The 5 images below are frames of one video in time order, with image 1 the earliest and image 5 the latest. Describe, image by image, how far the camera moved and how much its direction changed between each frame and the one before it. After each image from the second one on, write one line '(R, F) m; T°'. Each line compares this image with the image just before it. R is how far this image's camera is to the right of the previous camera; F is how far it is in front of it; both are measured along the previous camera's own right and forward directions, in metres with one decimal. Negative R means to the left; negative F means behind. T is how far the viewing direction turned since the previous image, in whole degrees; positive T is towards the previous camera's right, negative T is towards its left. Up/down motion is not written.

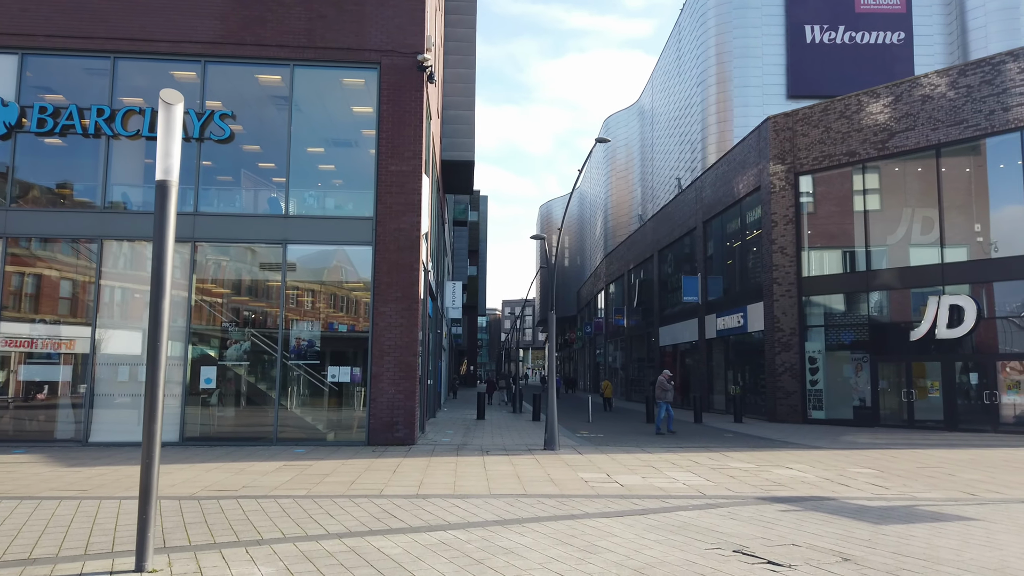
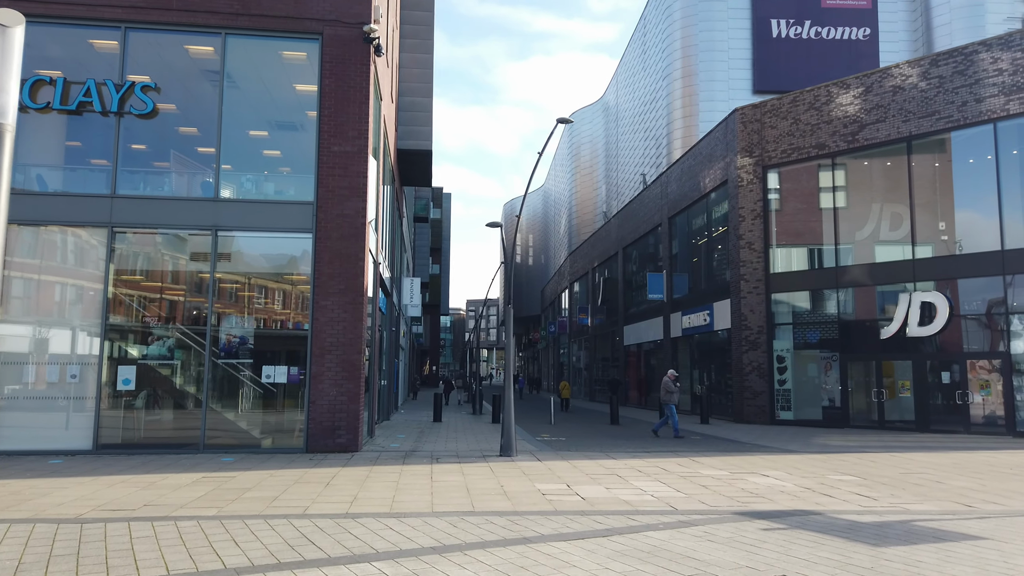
(+0.2, +1.2) m; +3°
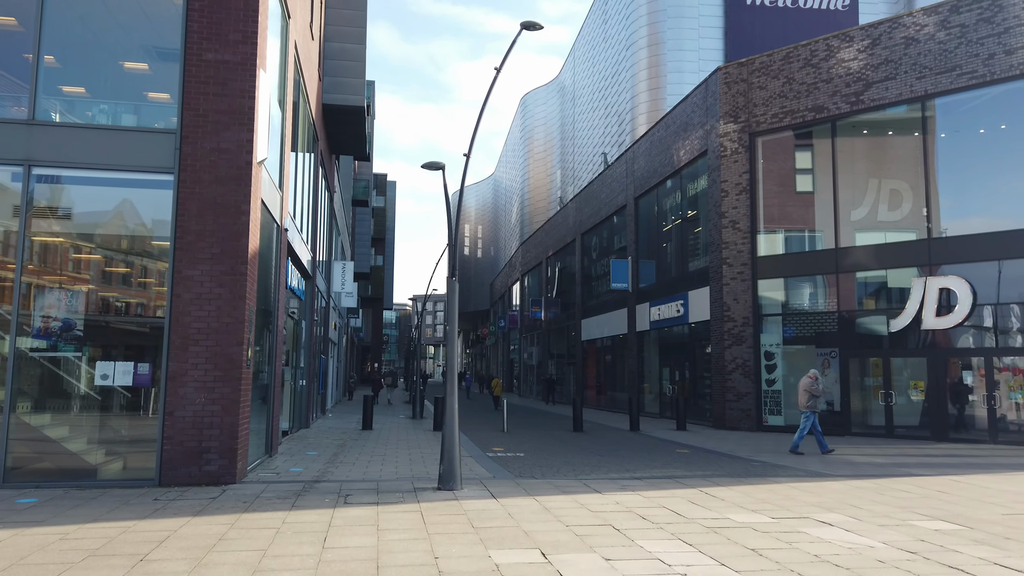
(0.0, +3.9) m; +4°
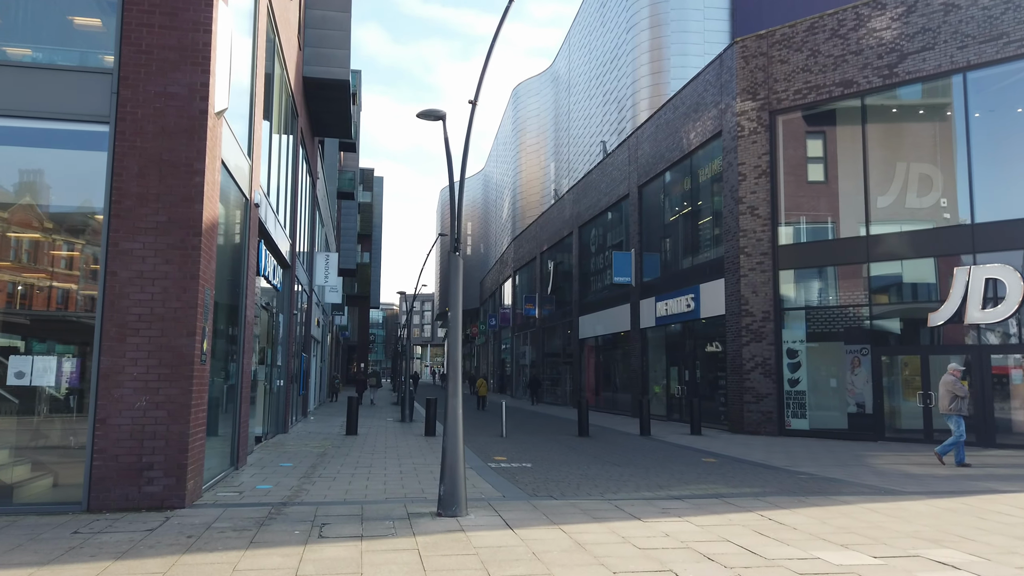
(-0.3, +1.9) m; +1°
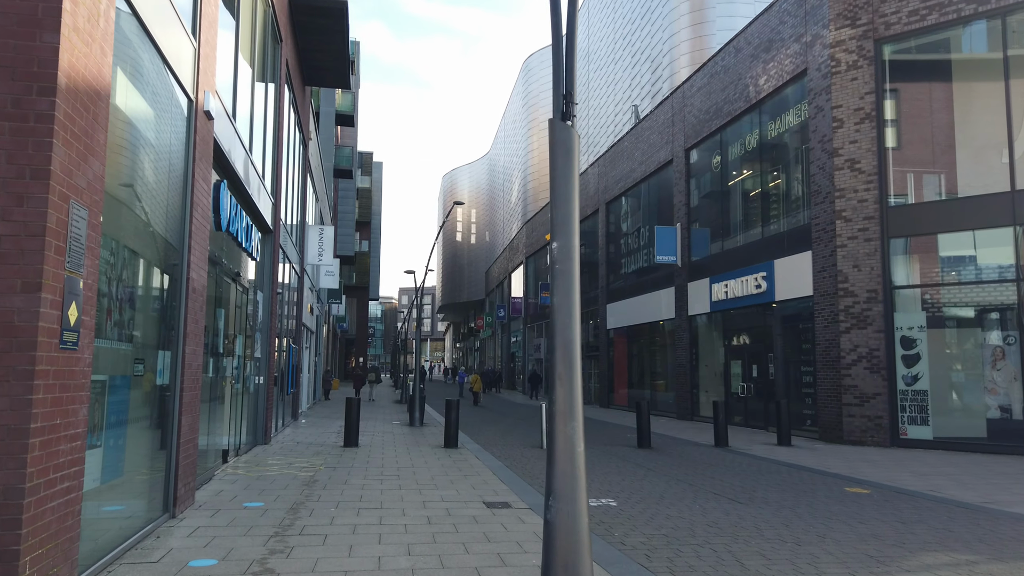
(-0.9, +4.1) m; 0°
